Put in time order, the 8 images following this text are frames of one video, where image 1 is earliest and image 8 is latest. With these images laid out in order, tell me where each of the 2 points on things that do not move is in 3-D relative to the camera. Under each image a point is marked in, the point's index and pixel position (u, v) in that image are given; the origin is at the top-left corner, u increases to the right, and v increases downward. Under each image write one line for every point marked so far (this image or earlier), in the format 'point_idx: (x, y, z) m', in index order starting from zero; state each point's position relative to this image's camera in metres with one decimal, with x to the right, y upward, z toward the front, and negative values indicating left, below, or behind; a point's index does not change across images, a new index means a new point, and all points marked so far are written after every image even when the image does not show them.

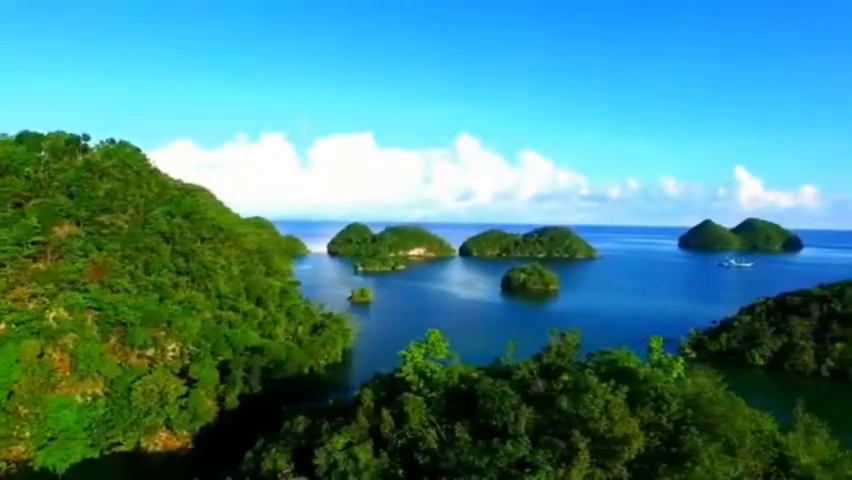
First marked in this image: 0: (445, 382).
0: (+0.4, -3.2, +15.0) m
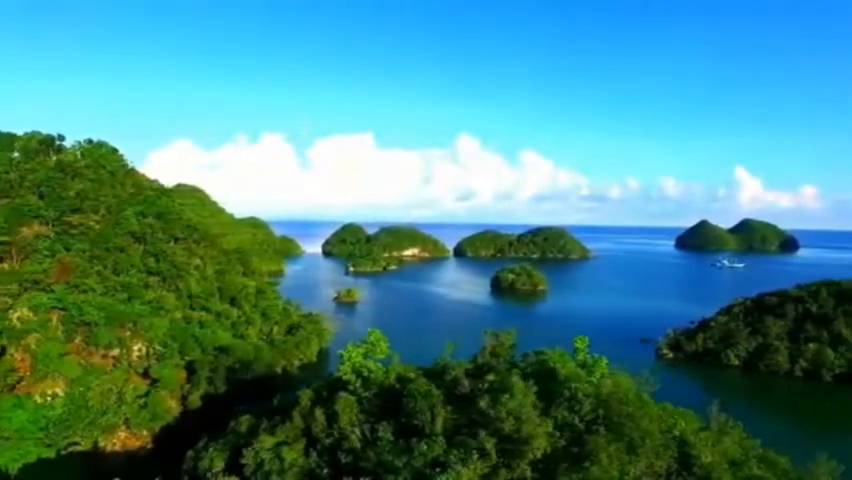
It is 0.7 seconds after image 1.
0: (-1.0, -3.2, +15.0) m
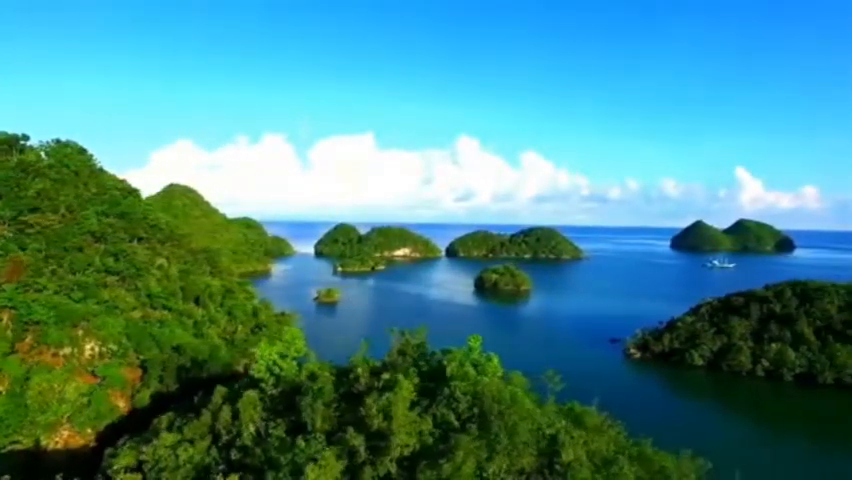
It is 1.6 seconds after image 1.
0: (-3.1, -3.2, +15.1) m
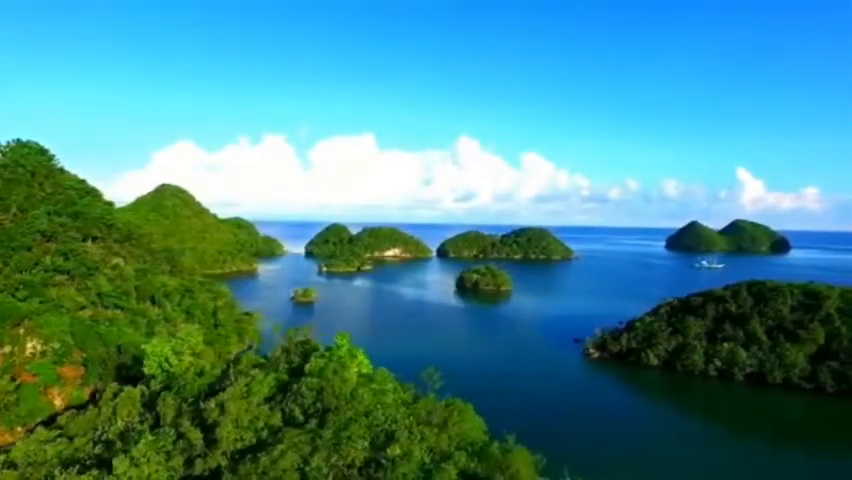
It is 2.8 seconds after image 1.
0: (-5.8, -3.2, +15.3) m
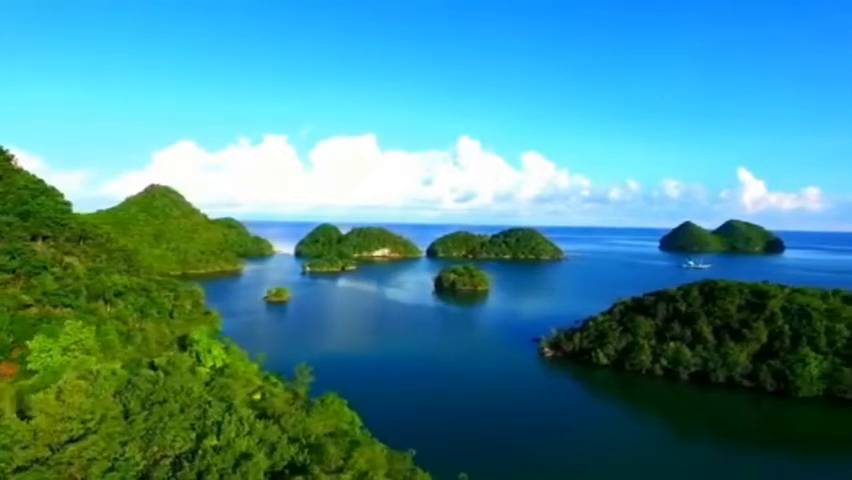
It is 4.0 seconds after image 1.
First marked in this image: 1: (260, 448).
0: (-8.8, -3.1, +15.6) m
1: (-2.8, -3.5, +11.2) m
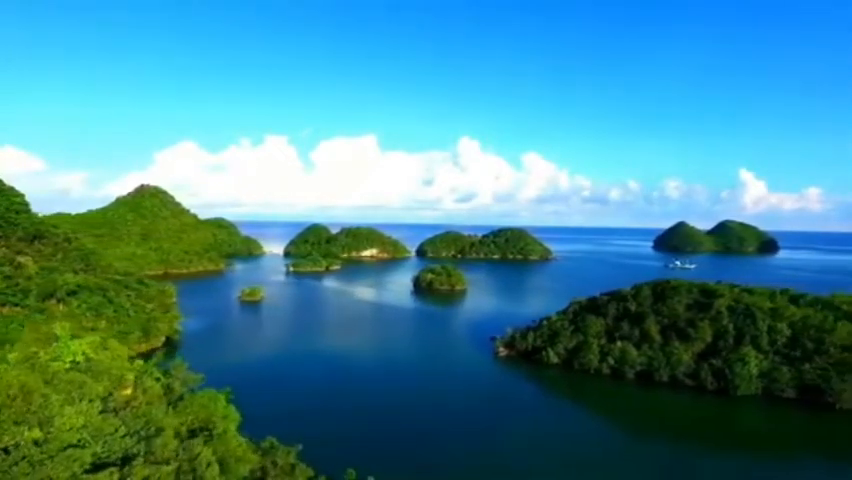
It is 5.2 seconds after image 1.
0: (-11.7, -3.1, +15.8) m
1: (-5.8, -3.5, +11.4) m
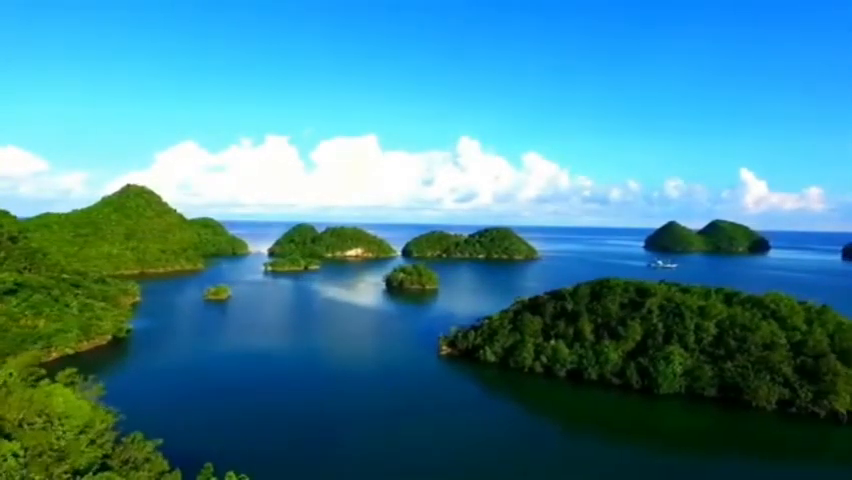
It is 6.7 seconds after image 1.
0: (-15.5, -3.0, +16.0) m
1: (-9.6, -3.4, +11.6) m
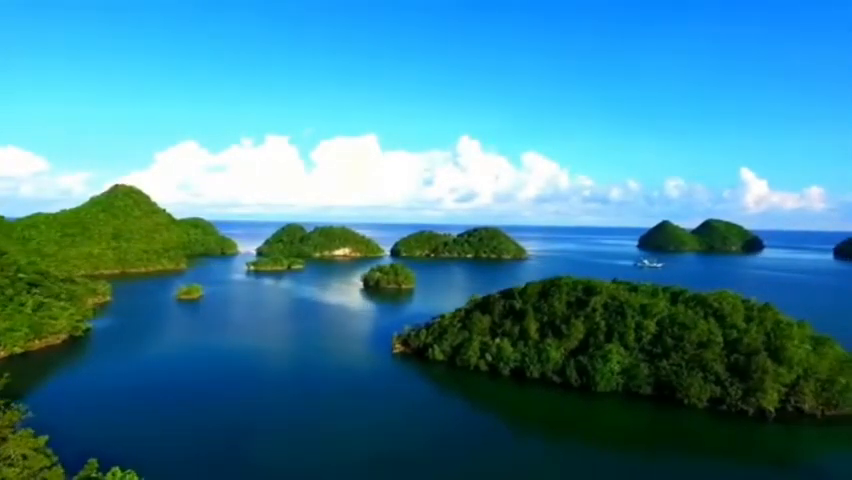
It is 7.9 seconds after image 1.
0: (-18.6, -3.0, +16.1) m
1: (-12.8, -3.4, +11.6) m
